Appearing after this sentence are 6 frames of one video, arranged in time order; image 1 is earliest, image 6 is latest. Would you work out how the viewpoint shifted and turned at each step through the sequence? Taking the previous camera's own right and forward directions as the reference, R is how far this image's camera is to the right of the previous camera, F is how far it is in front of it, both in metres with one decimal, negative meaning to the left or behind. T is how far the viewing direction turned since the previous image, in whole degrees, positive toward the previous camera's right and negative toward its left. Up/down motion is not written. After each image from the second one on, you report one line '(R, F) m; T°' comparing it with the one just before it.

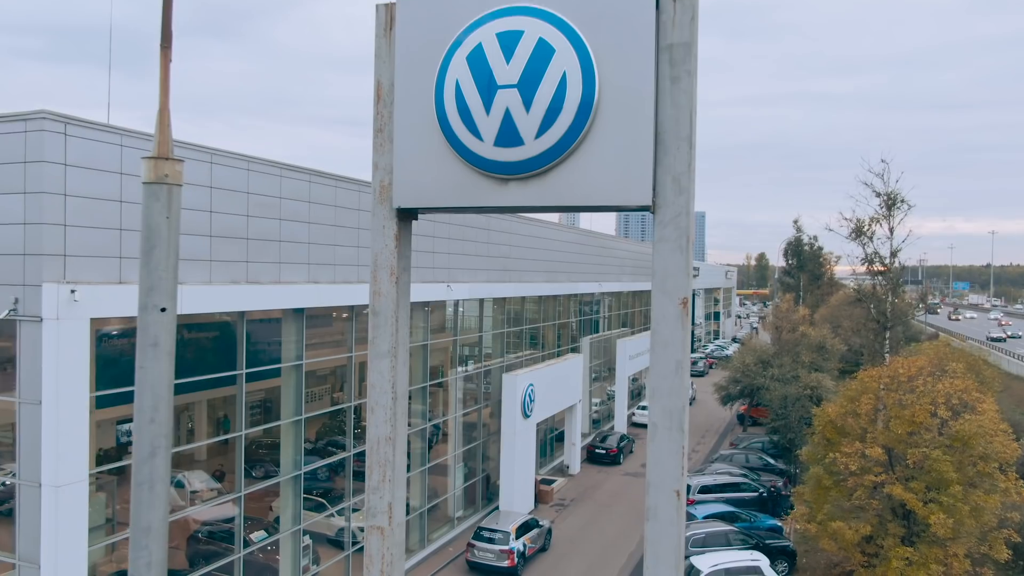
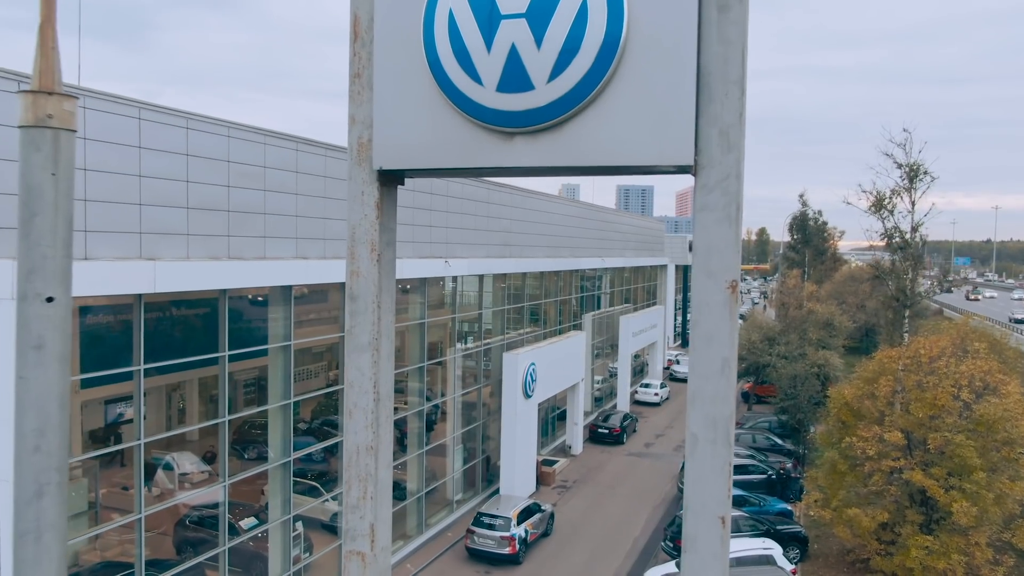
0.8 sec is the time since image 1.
(0.0, +0.7) m; 0°
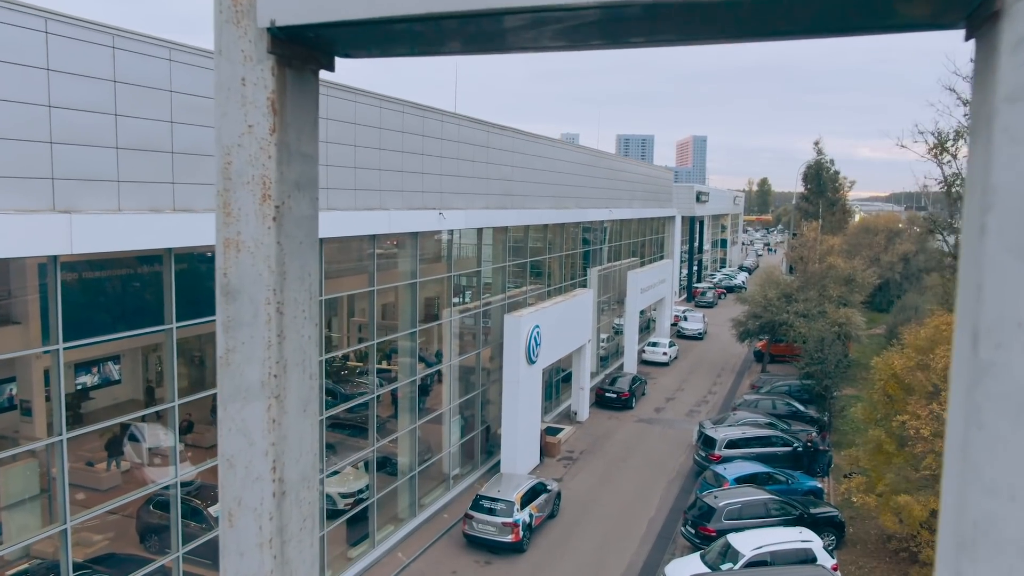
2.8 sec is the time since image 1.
(-0.1, +1.7) m; 0°
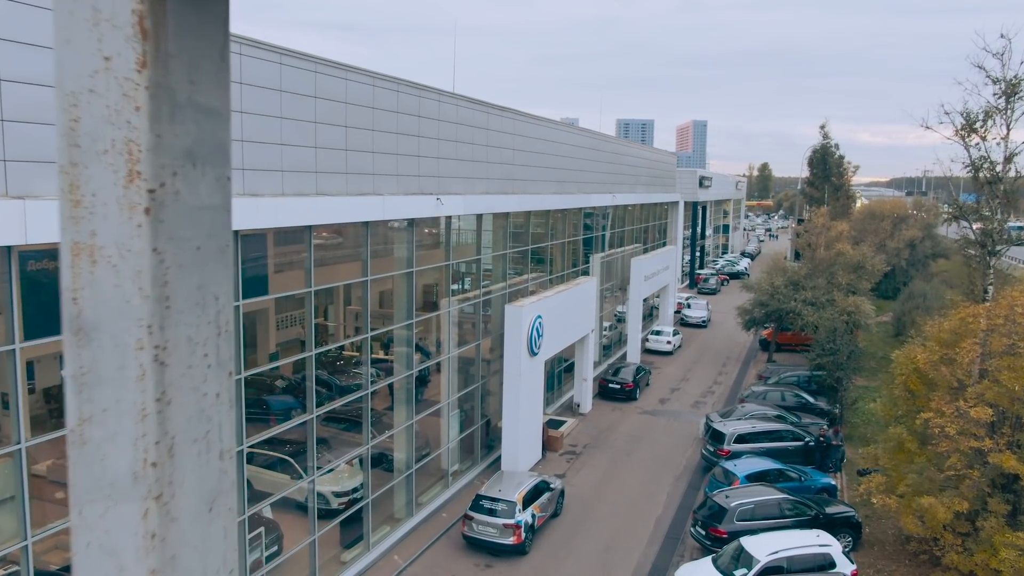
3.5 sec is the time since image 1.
(0.0, +0.6) m; 0°
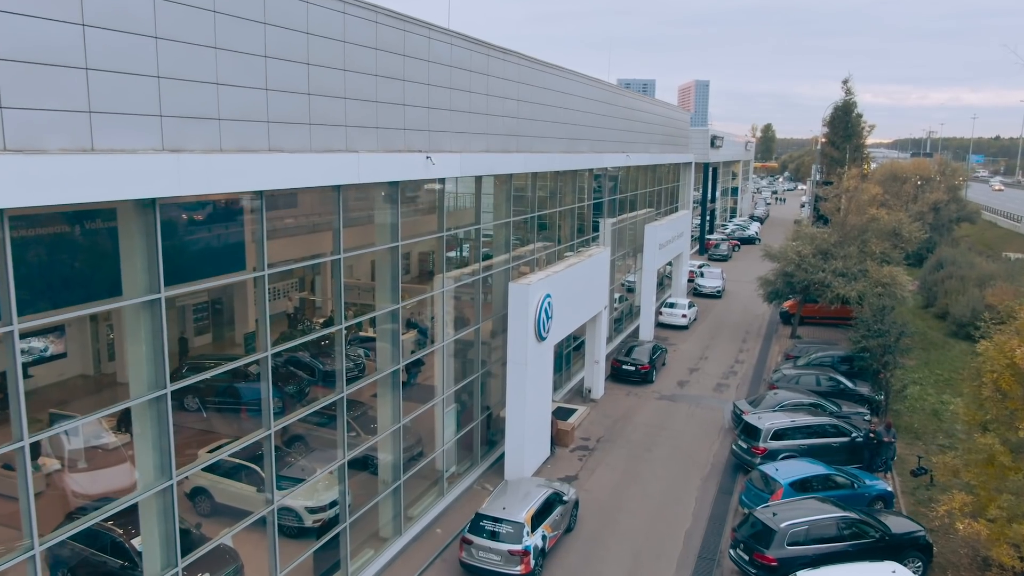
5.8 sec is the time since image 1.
(-0.1, +2.1) m; 0°
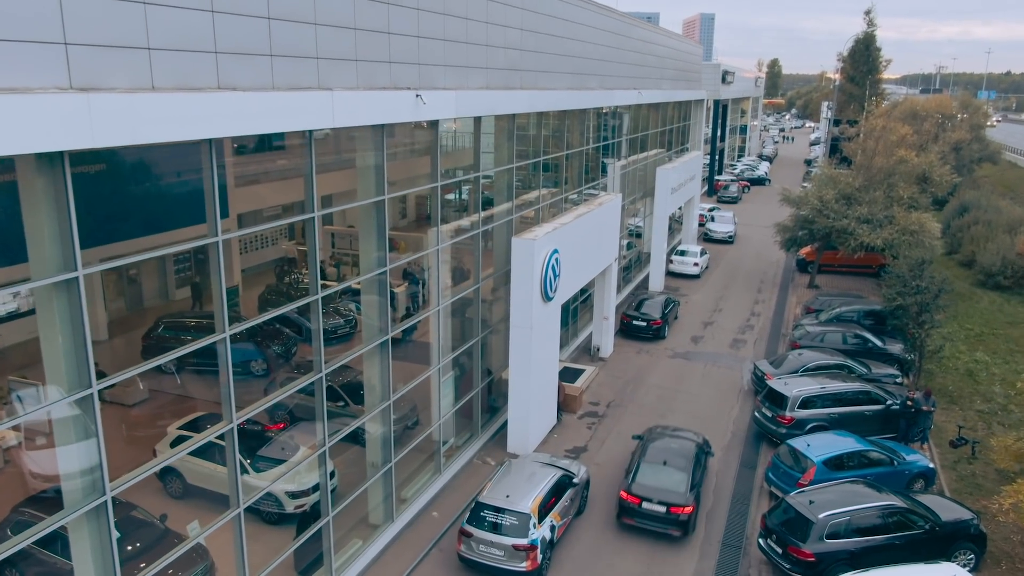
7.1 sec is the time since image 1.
(0.0, +1.3) m; 0°
